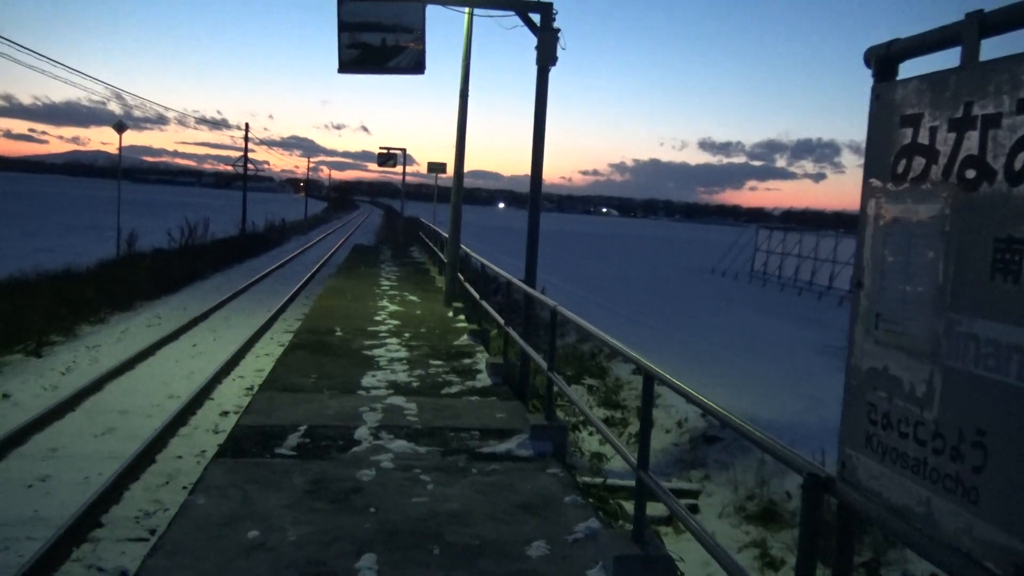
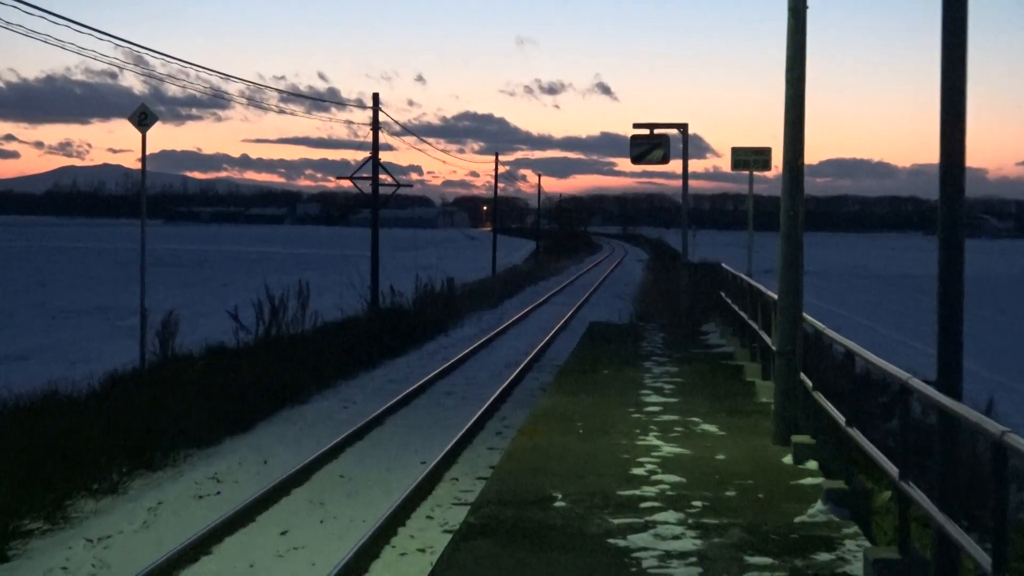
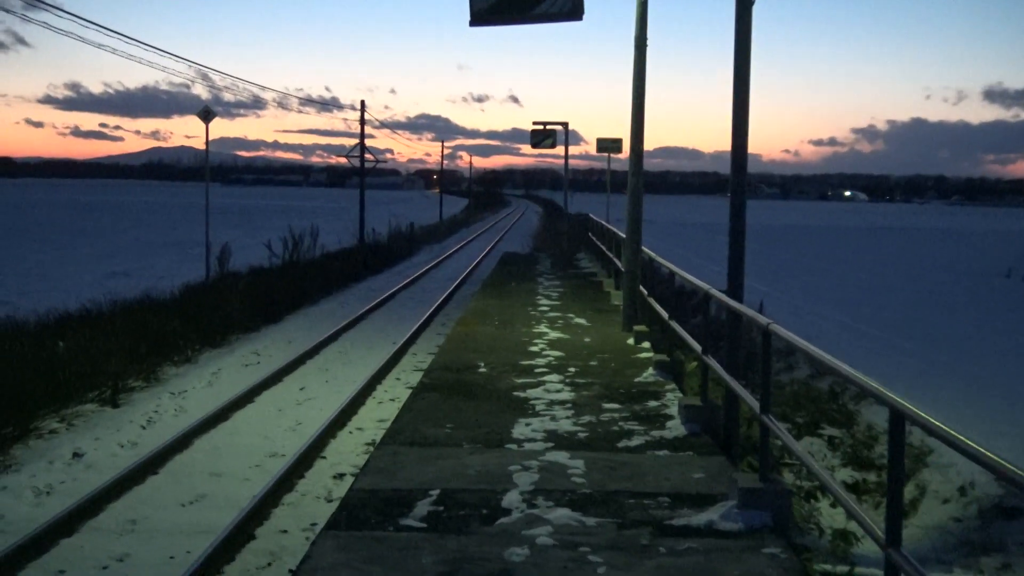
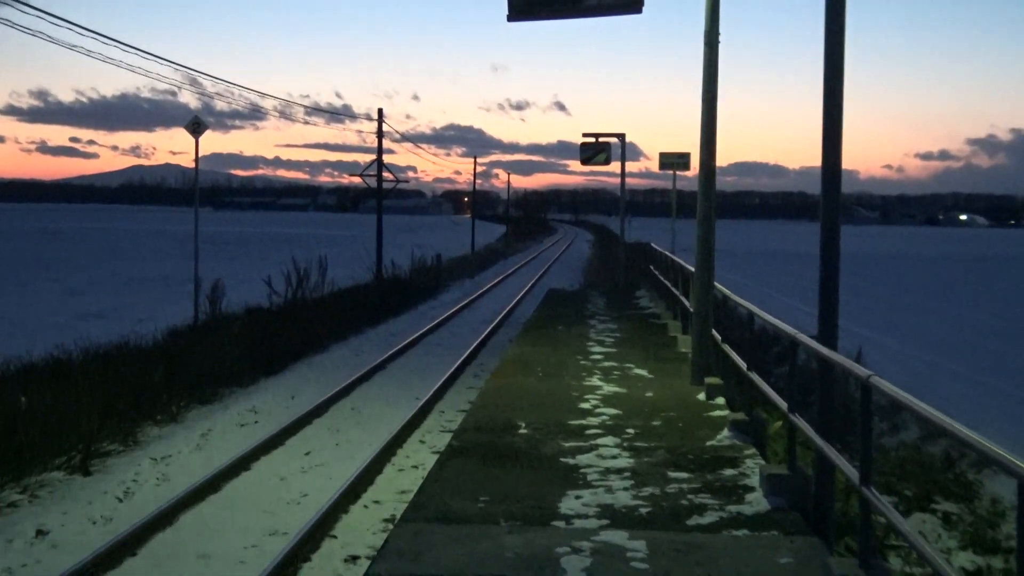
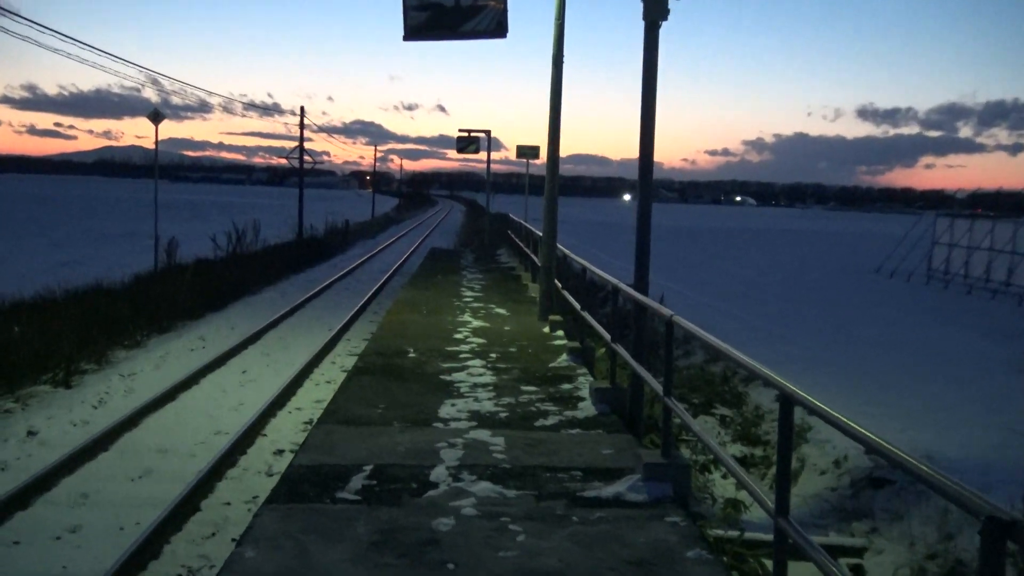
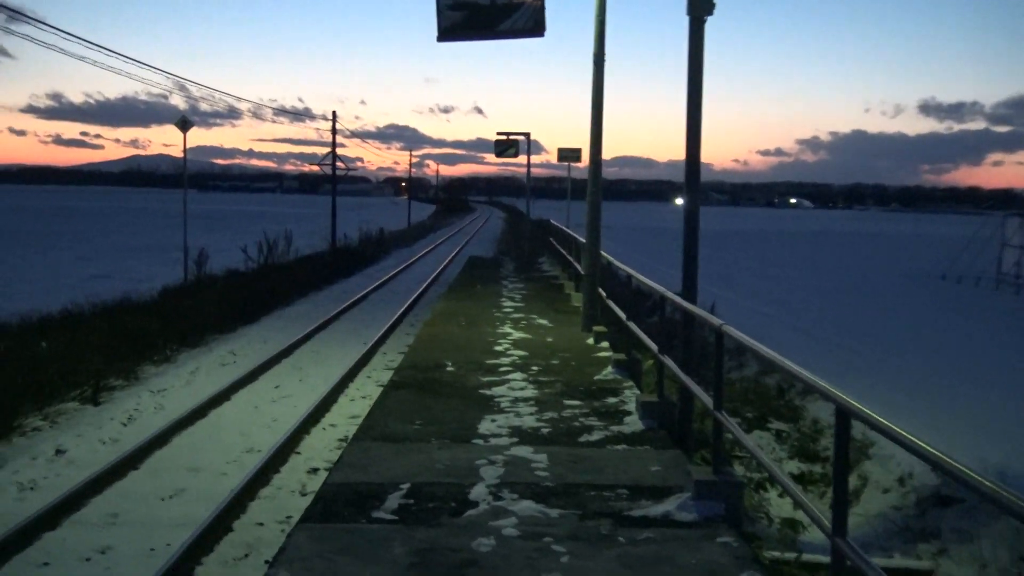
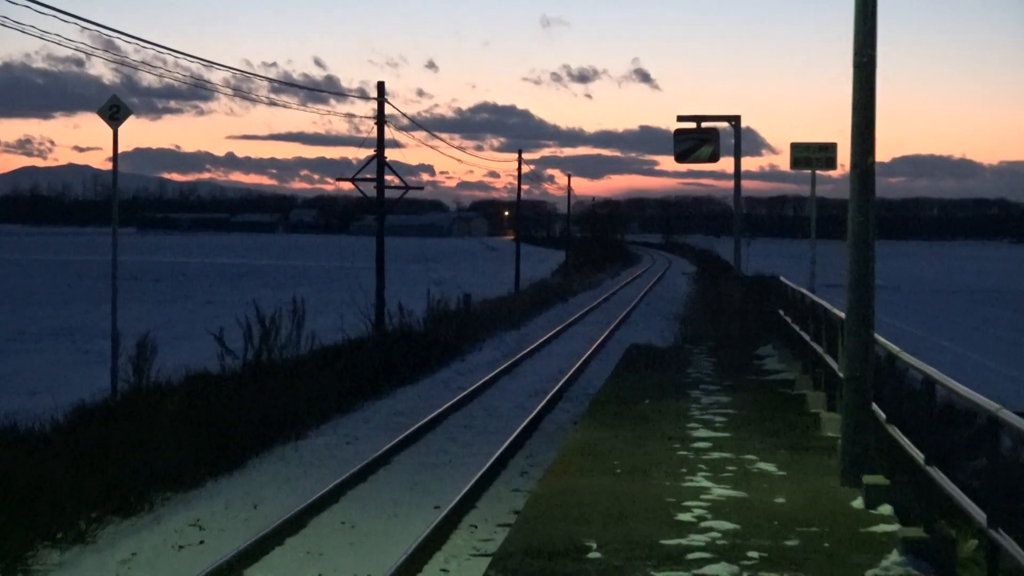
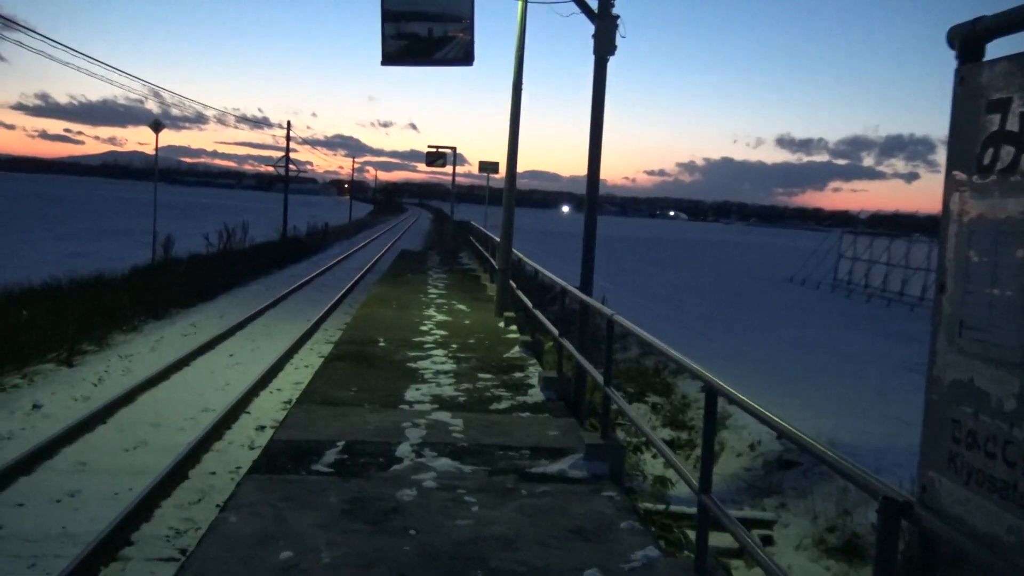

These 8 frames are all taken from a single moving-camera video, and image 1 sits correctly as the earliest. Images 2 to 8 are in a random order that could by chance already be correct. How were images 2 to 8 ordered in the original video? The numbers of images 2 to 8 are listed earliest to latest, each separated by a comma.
8, 5, 6, 3, 4, 2, 7
